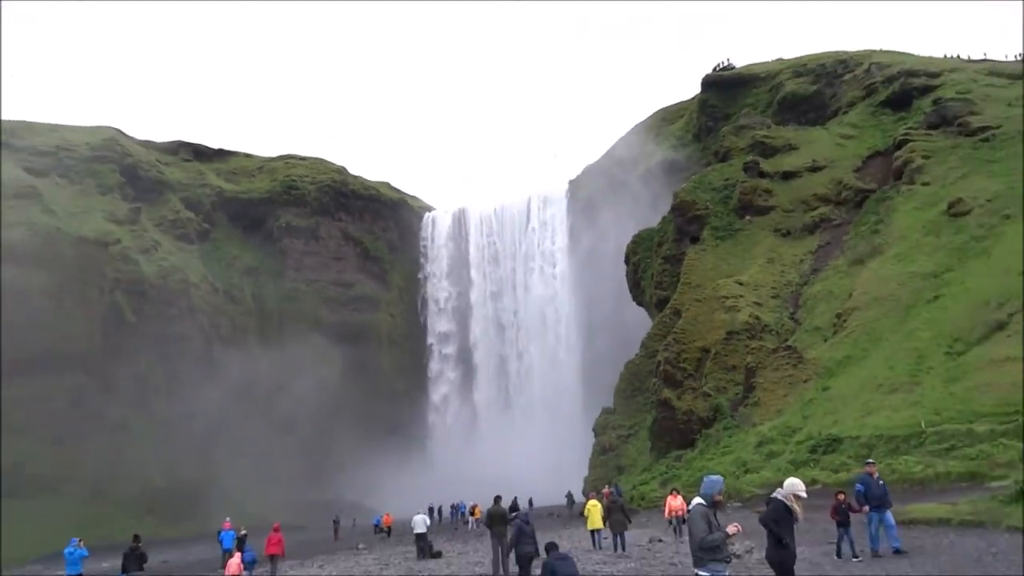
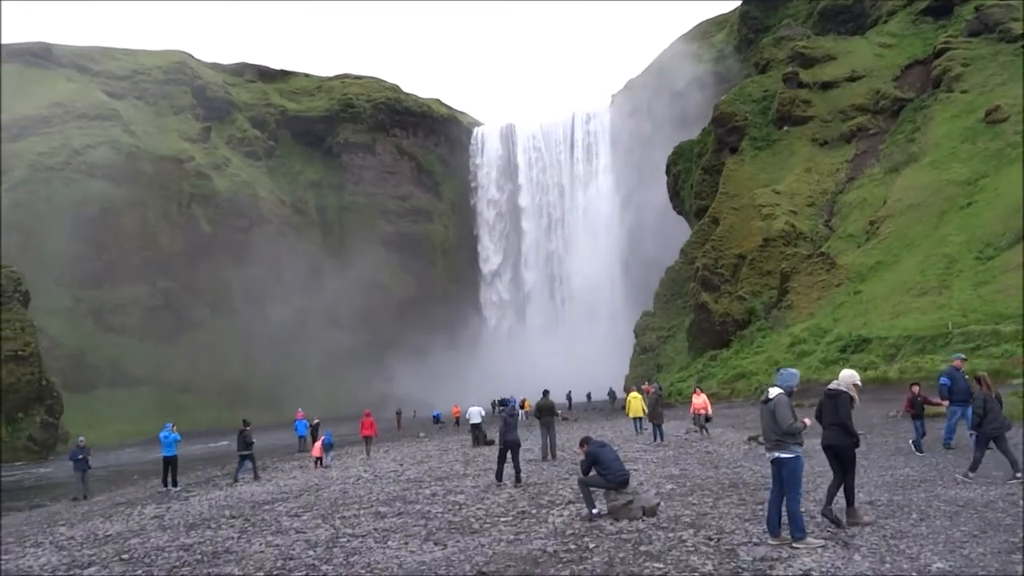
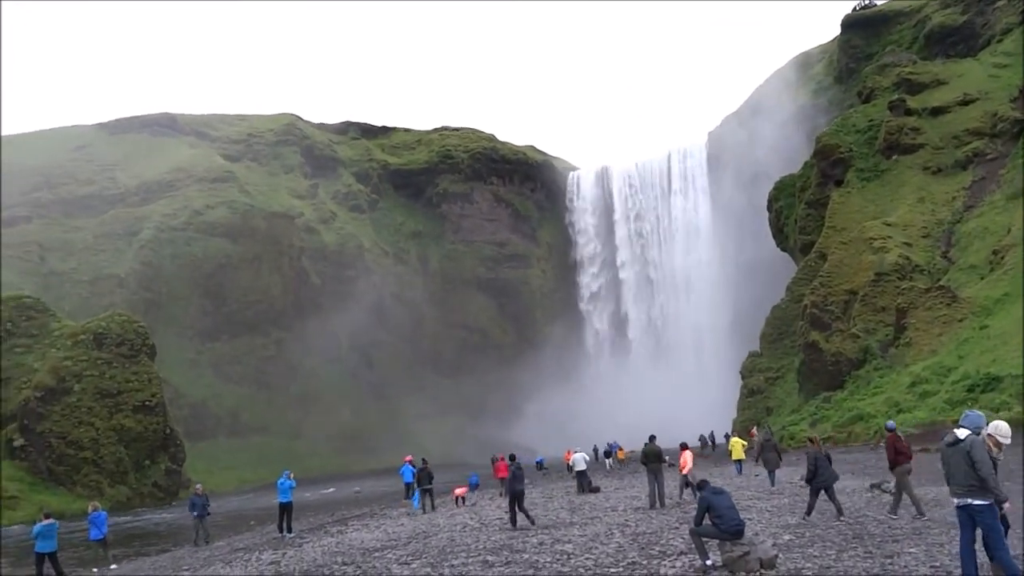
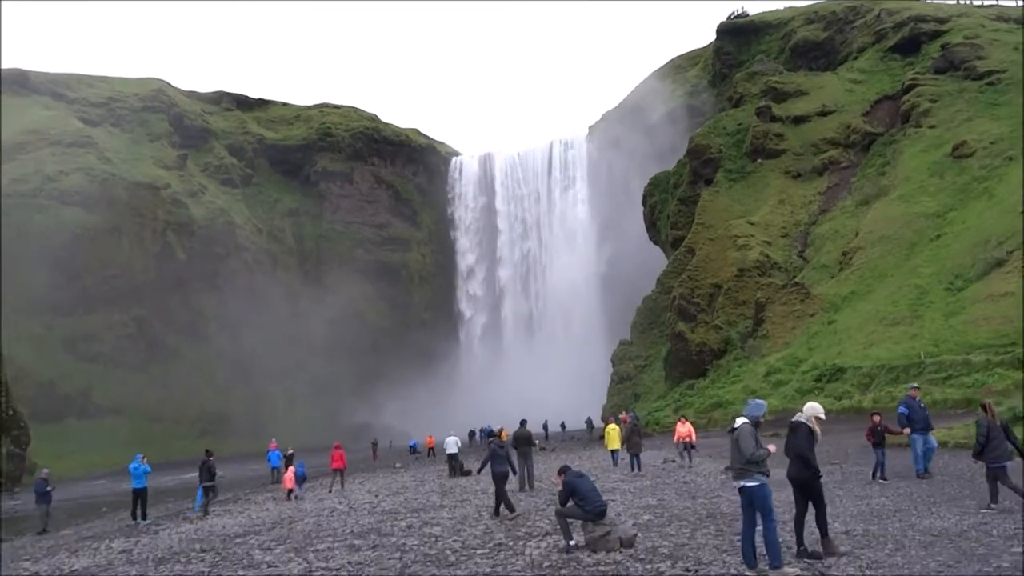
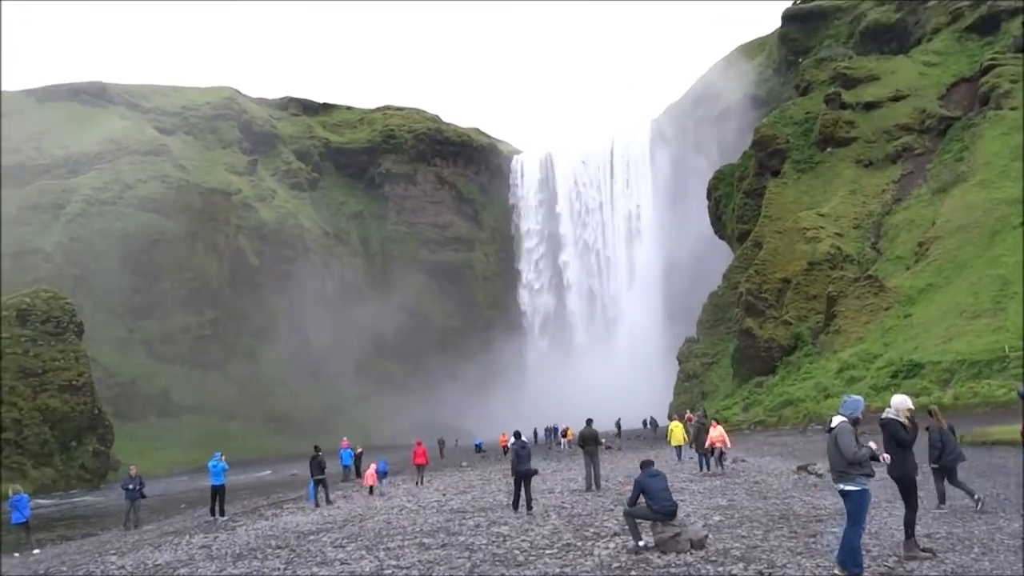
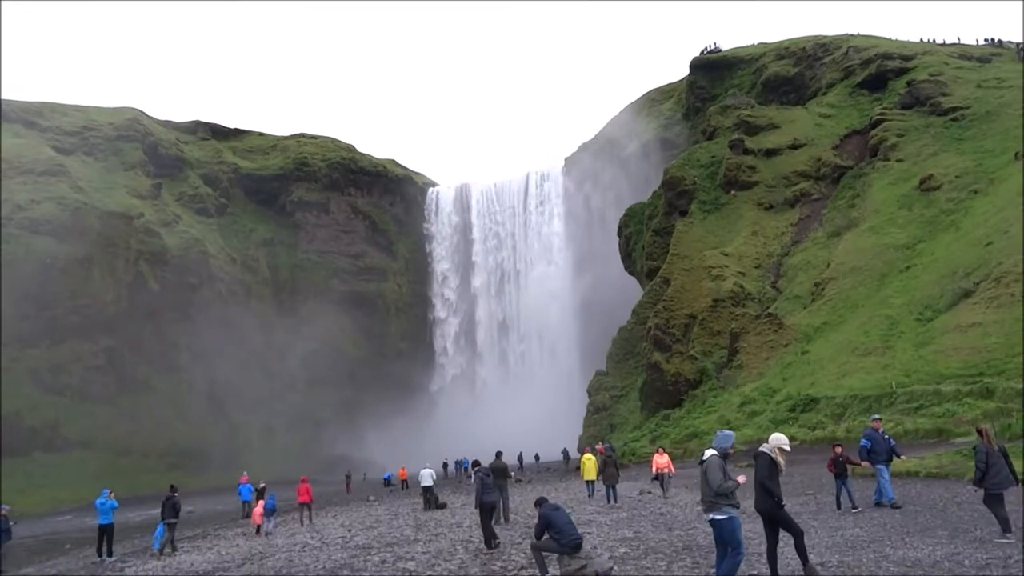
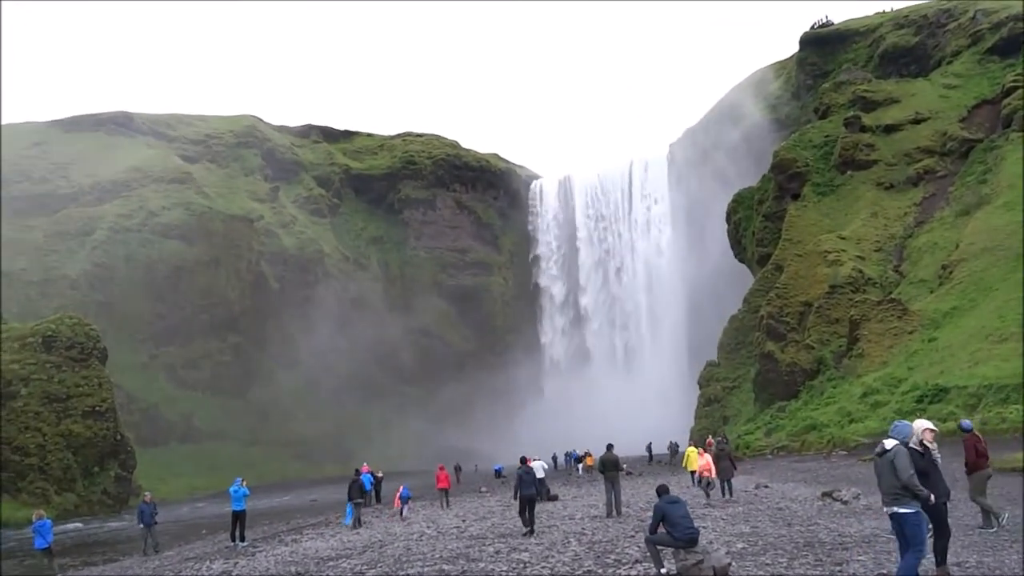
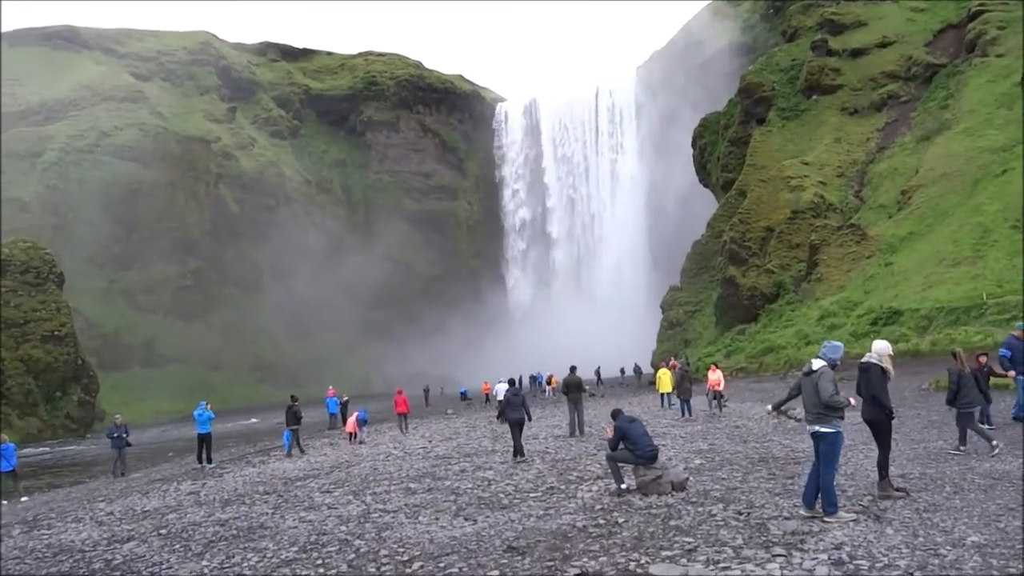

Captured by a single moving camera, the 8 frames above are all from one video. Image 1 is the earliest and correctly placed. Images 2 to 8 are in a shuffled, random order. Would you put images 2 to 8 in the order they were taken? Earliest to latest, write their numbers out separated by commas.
6, 4, 2, 8, 5, 7, 3
